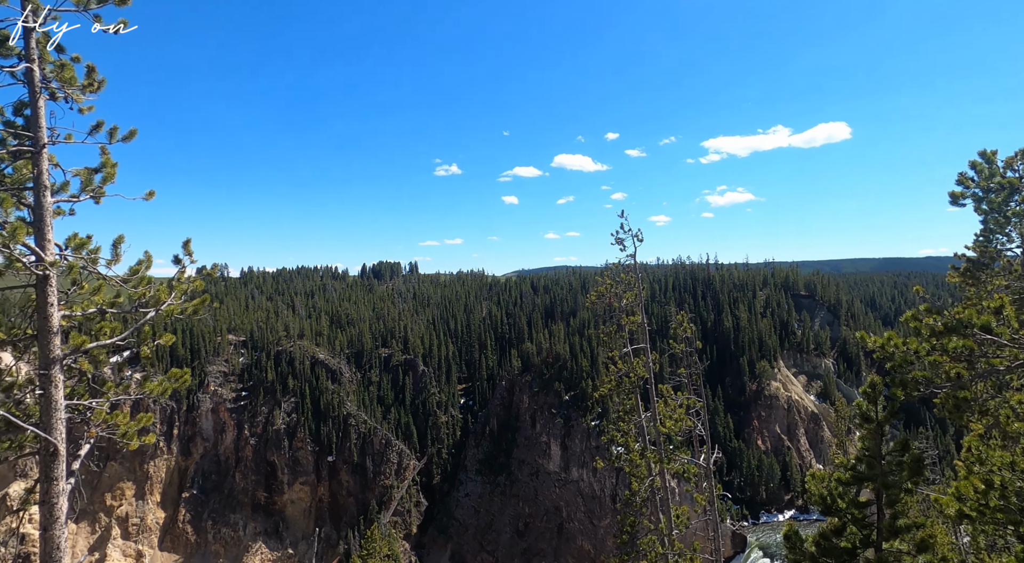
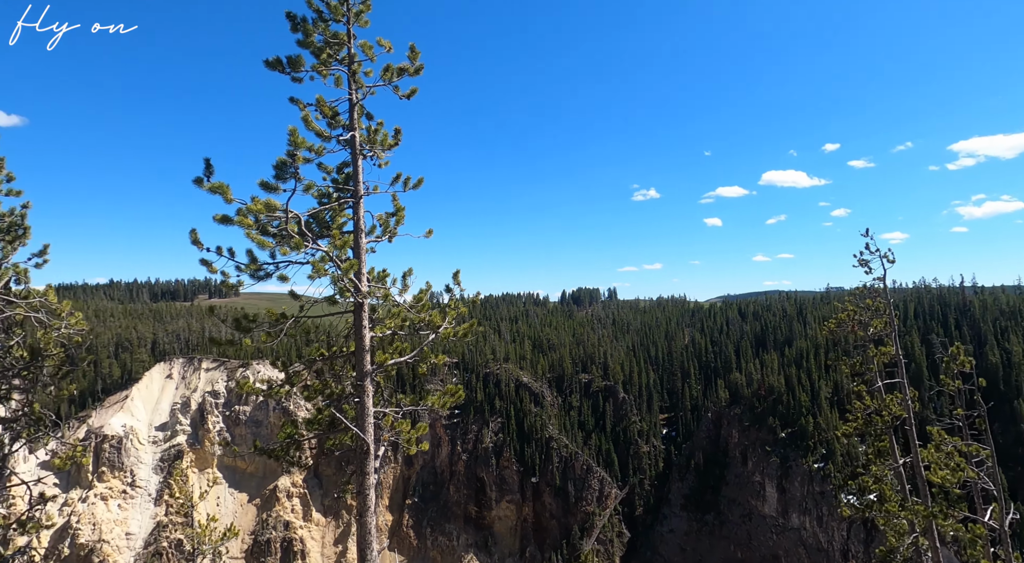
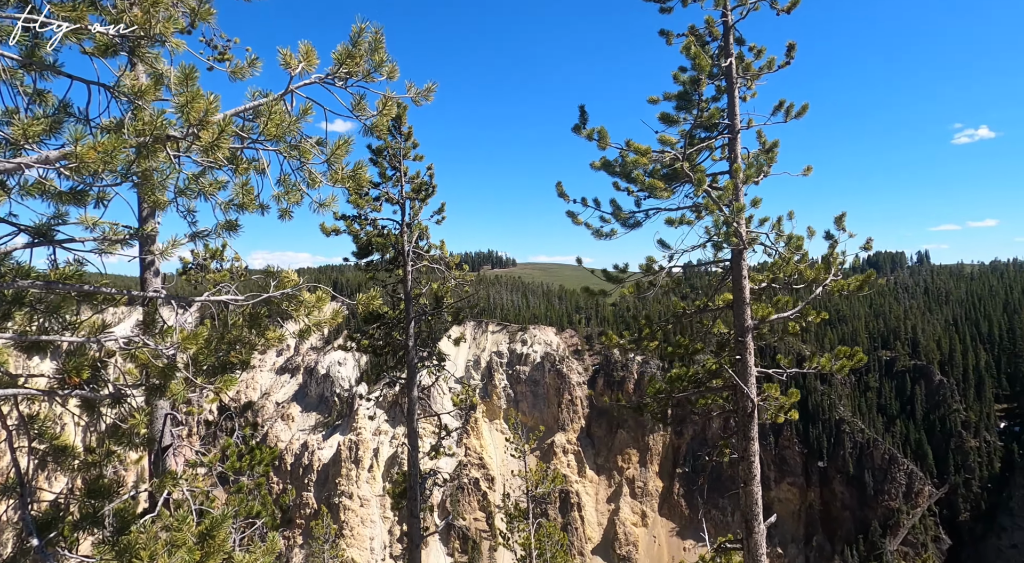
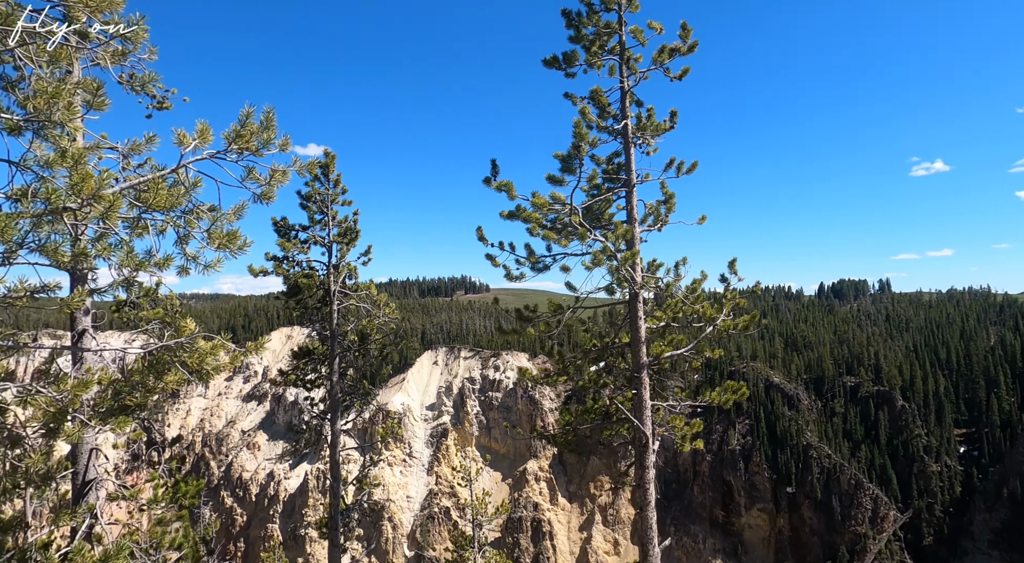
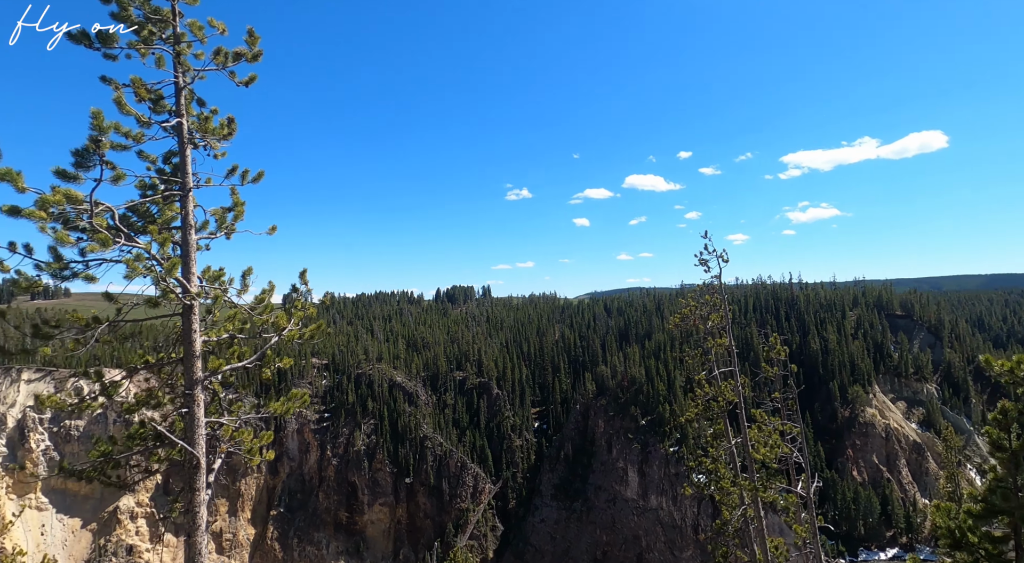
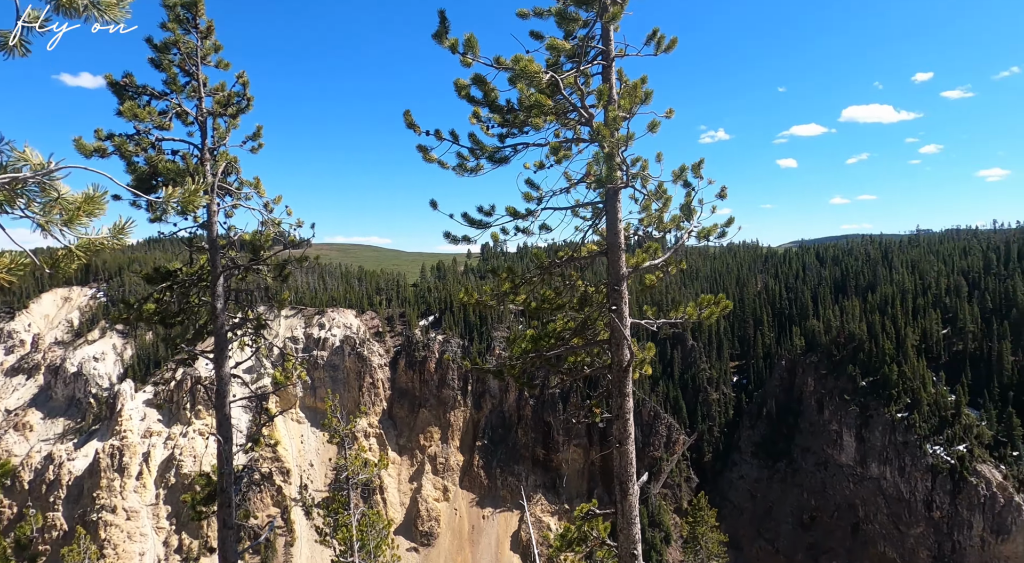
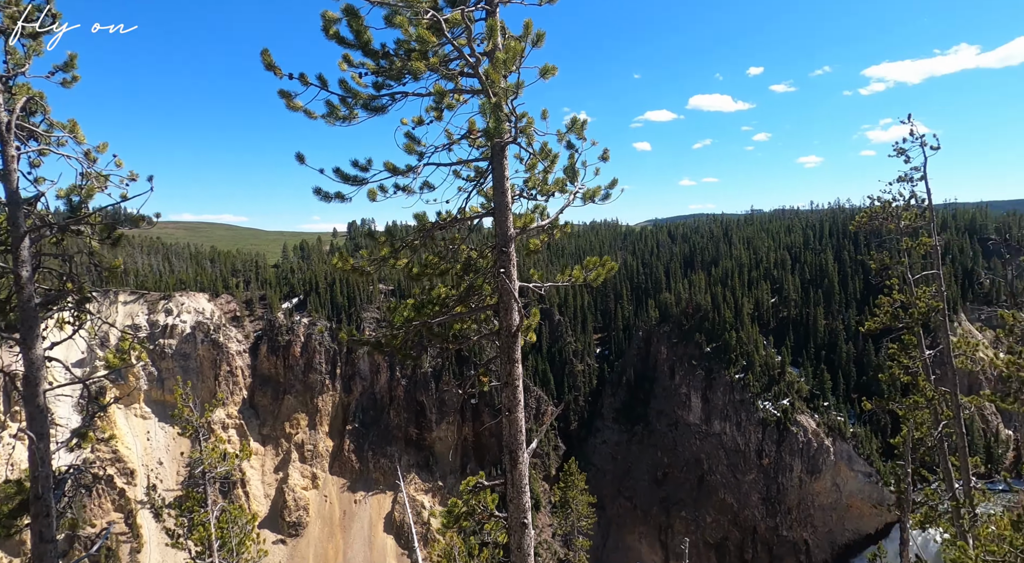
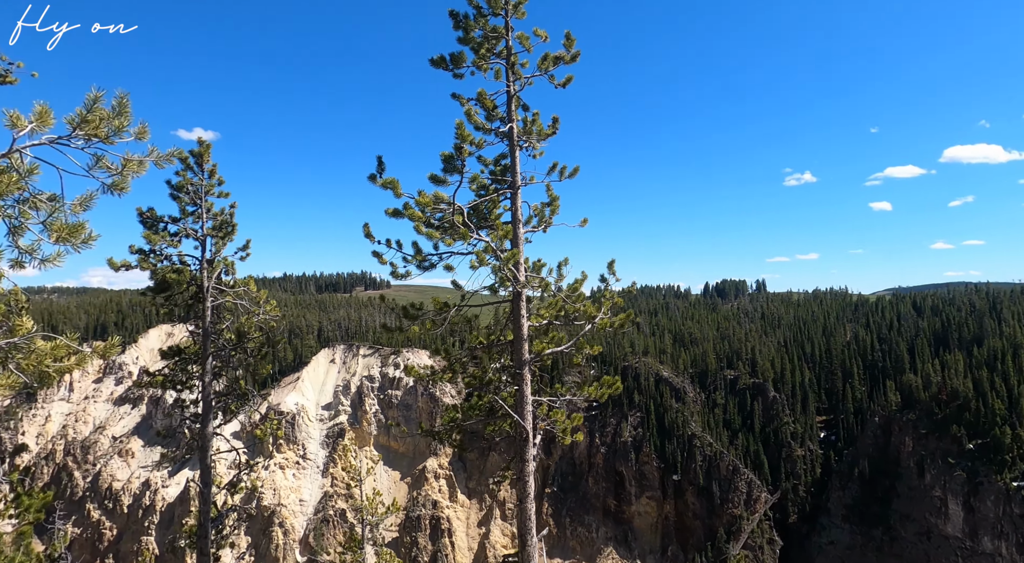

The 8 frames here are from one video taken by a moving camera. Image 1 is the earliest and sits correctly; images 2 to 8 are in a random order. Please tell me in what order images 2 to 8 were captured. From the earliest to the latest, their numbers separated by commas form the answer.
5, 2, 8, 4, 3, 6, 7
